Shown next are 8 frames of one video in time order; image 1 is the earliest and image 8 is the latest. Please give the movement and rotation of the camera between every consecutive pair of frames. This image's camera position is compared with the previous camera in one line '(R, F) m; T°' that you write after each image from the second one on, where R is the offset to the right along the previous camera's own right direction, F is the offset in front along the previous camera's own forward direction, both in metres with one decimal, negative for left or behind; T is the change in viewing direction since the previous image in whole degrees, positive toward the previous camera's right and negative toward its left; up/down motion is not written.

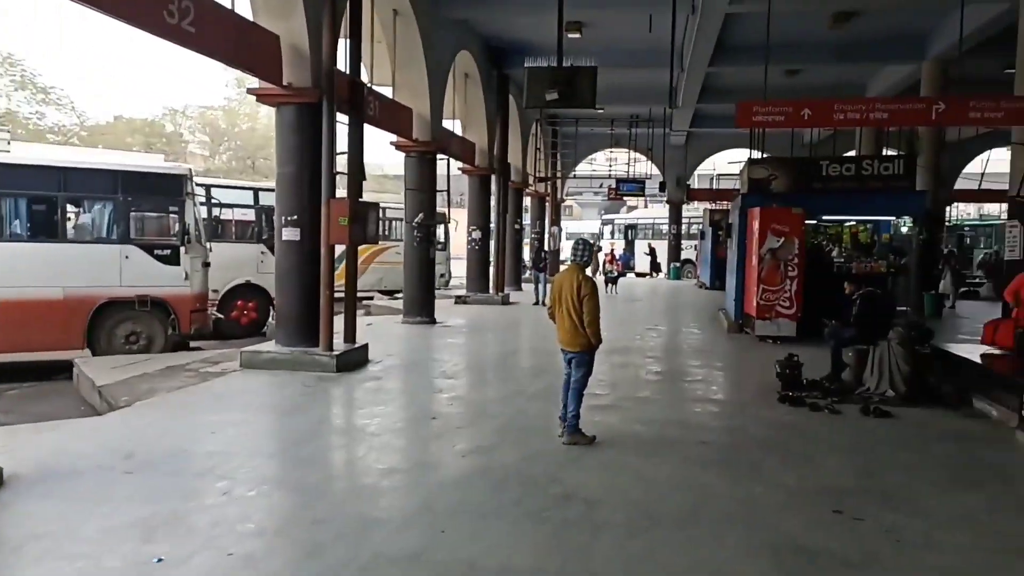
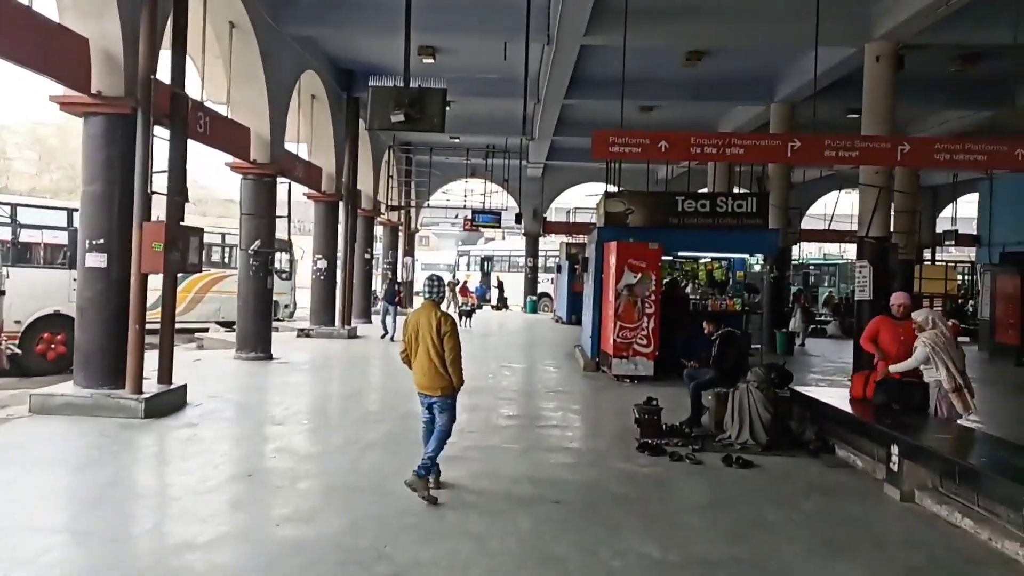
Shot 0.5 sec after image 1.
(+0.1, +0.6) m; +8°
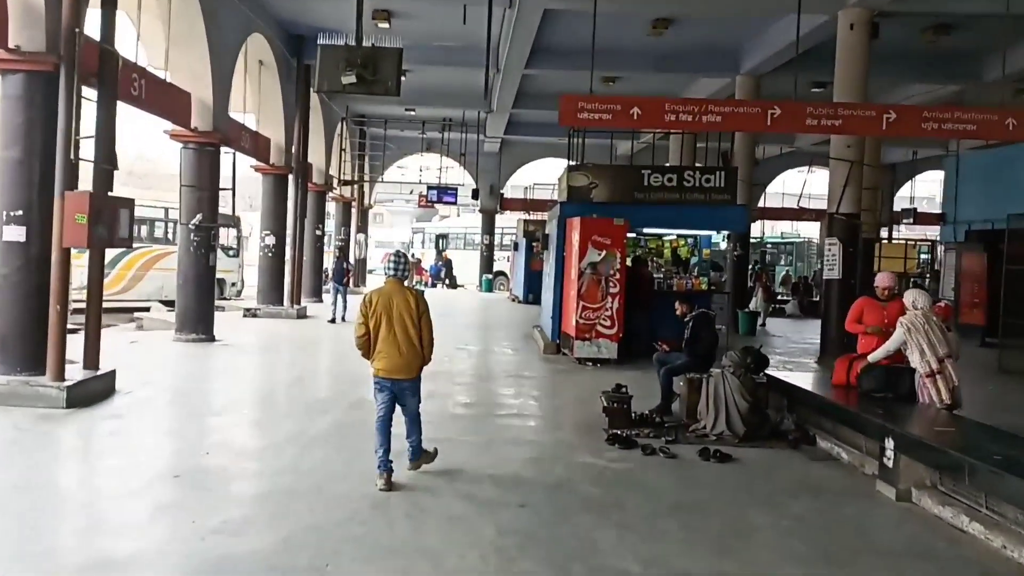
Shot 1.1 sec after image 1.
(0.0, +0.5) m; +3°
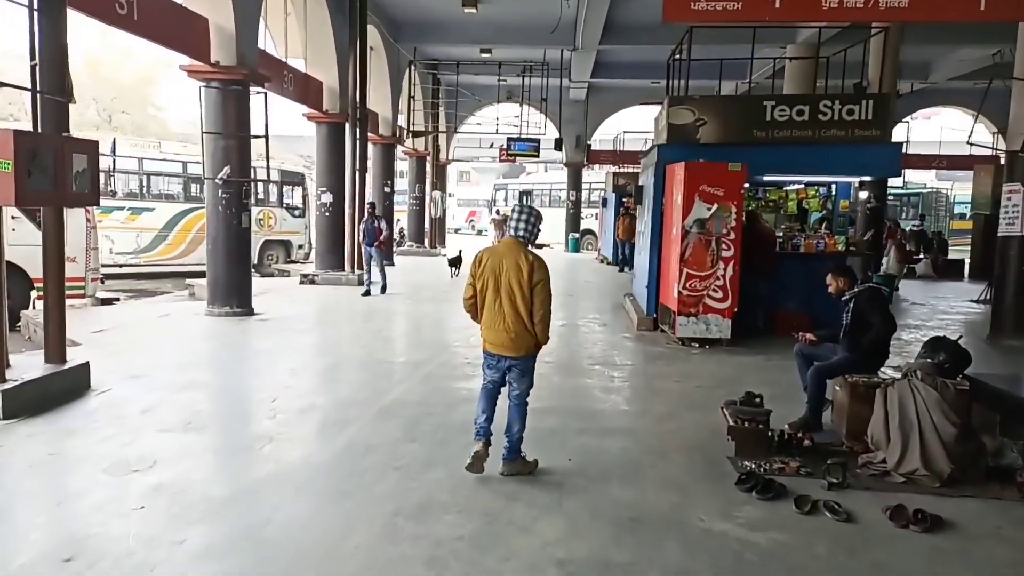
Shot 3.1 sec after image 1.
(0.0, +1.8) m; -5°
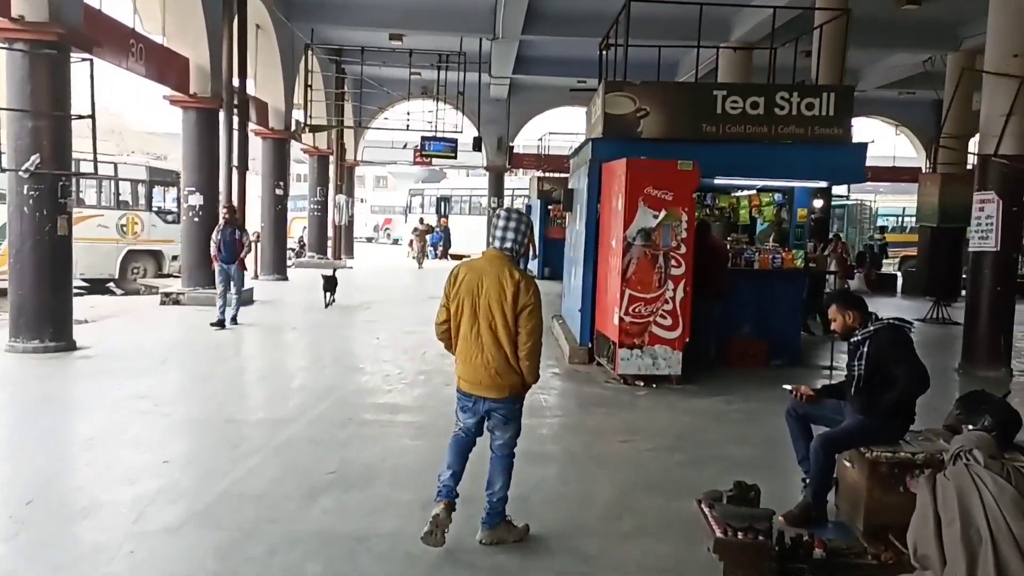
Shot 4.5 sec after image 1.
(+0.1, +1.5) m; +4°
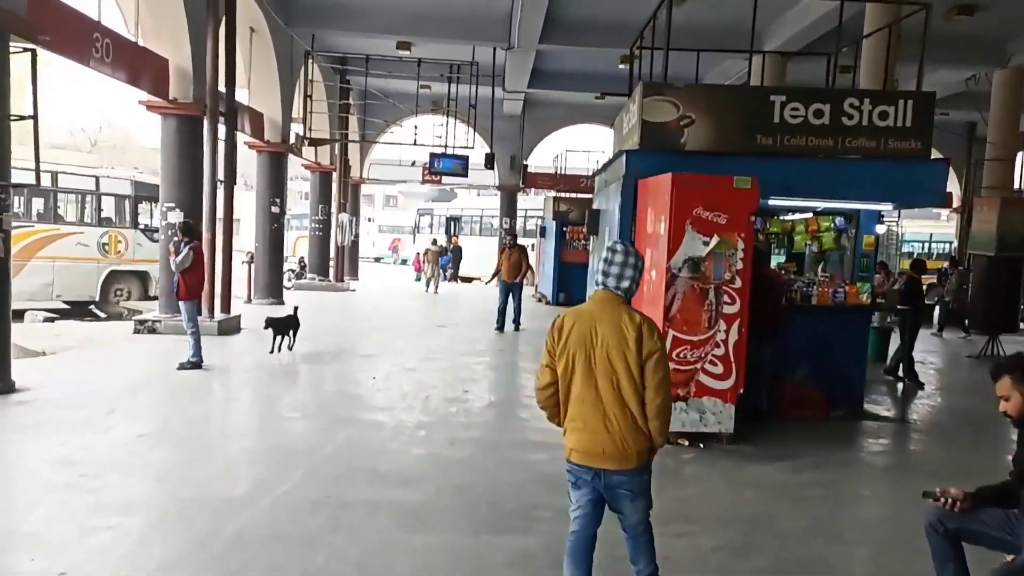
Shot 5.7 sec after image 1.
(-0.1, +1.2) m; -1°
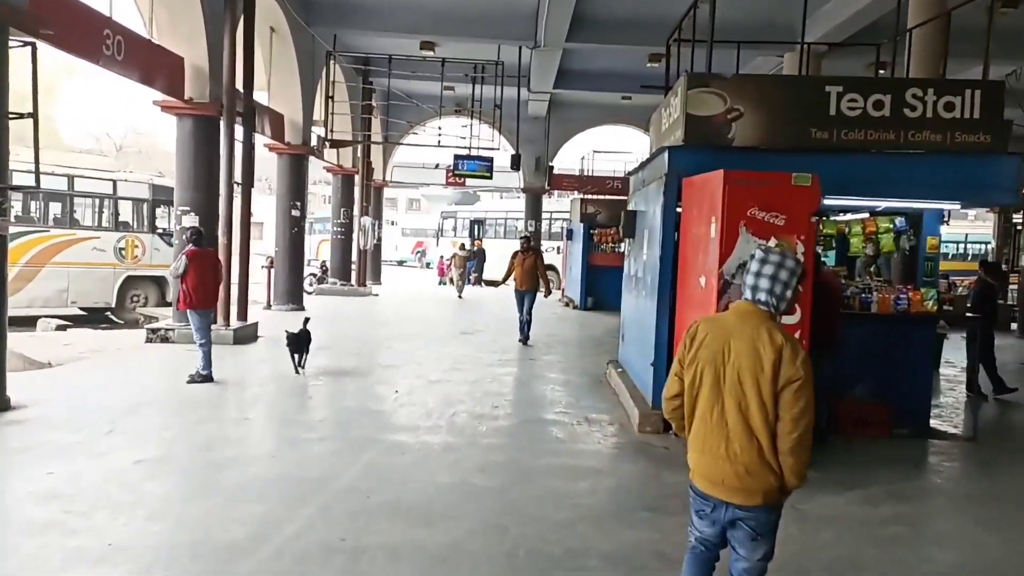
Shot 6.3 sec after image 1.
(-0.1, +0.5) m; -1°
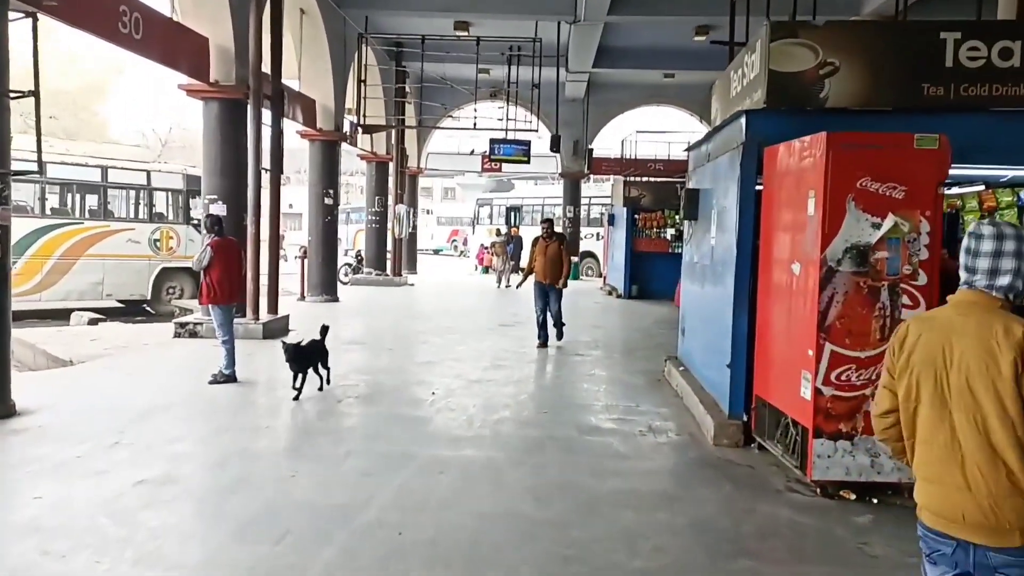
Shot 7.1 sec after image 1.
(-0.1, +0.8) m; -2°
